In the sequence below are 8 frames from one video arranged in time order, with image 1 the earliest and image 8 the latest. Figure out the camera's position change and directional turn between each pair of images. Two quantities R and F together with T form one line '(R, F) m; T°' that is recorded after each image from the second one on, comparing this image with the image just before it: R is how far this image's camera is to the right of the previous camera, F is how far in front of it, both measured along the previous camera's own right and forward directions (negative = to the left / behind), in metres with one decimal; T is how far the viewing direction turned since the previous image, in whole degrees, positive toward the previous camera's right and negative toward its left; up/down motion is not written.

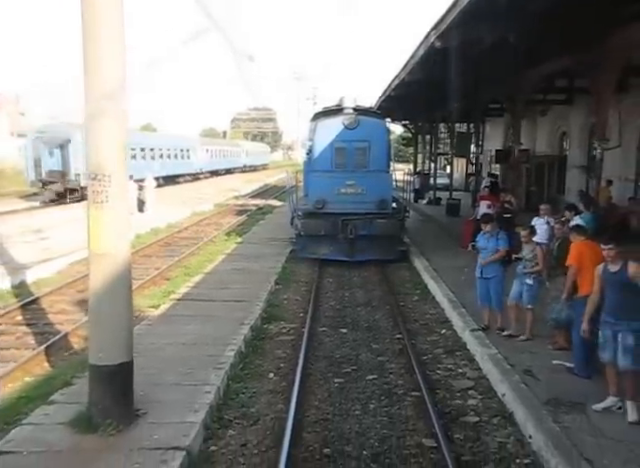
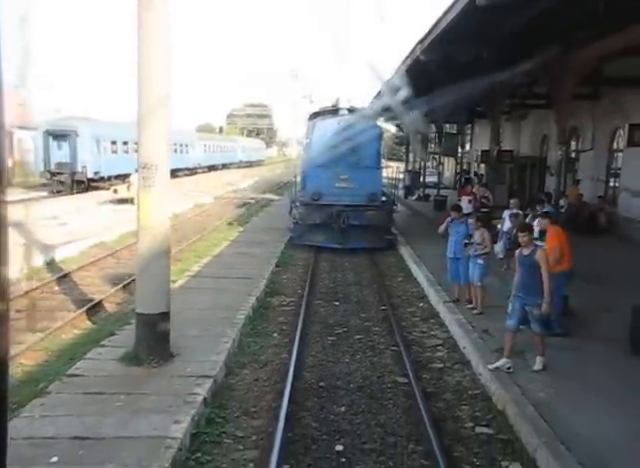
(-0.1, -1.6) m; +1°
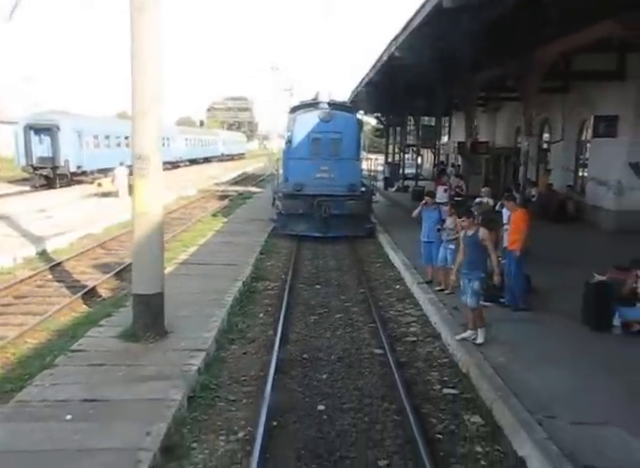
(0.0, -0.7) m; +2°
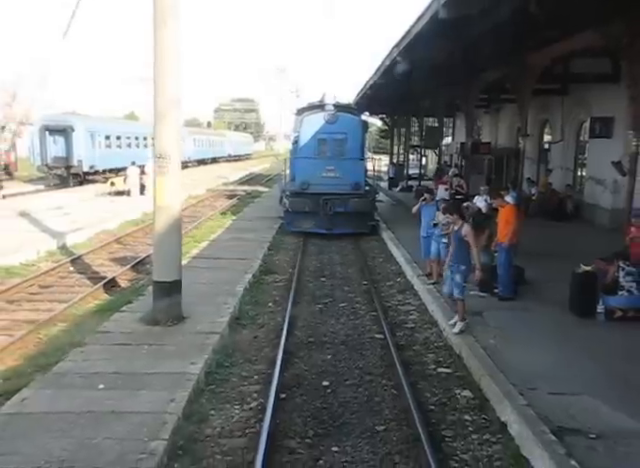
(0.0, -0.7) m; -1°
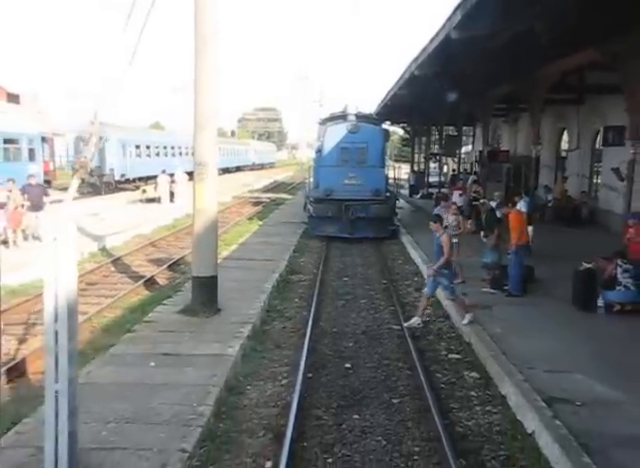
(0.0, -0.9) m; -2°
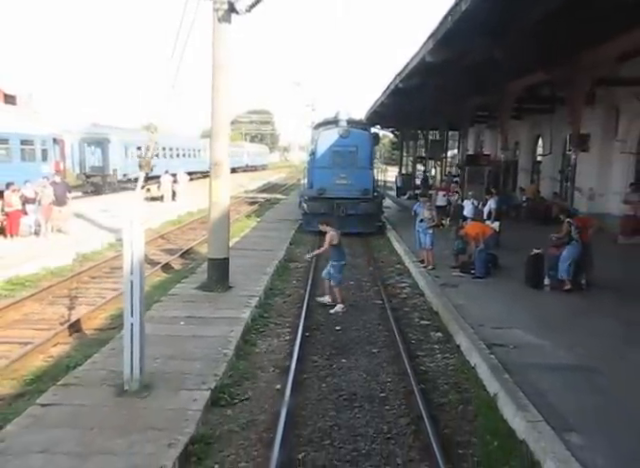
(-0.1, -1.9) m; +1°
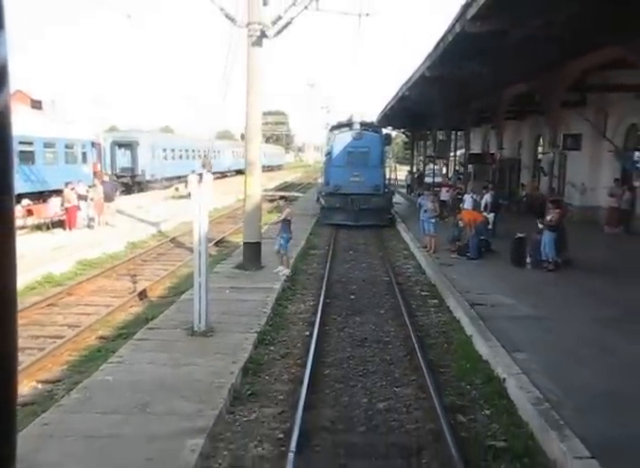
(-0.1, -2.2) m; -1°
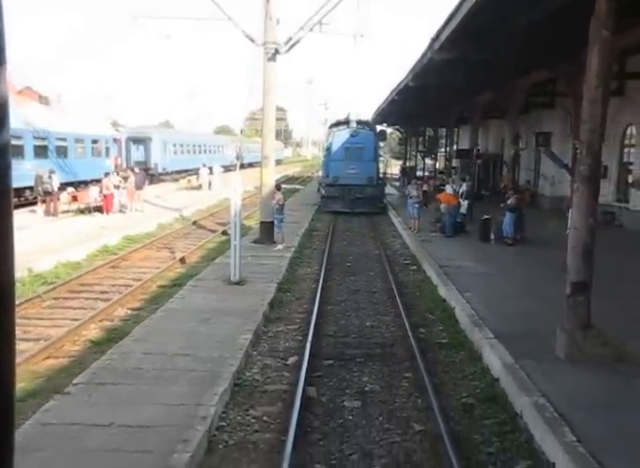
(-0.1, -3.0) m; 0°
